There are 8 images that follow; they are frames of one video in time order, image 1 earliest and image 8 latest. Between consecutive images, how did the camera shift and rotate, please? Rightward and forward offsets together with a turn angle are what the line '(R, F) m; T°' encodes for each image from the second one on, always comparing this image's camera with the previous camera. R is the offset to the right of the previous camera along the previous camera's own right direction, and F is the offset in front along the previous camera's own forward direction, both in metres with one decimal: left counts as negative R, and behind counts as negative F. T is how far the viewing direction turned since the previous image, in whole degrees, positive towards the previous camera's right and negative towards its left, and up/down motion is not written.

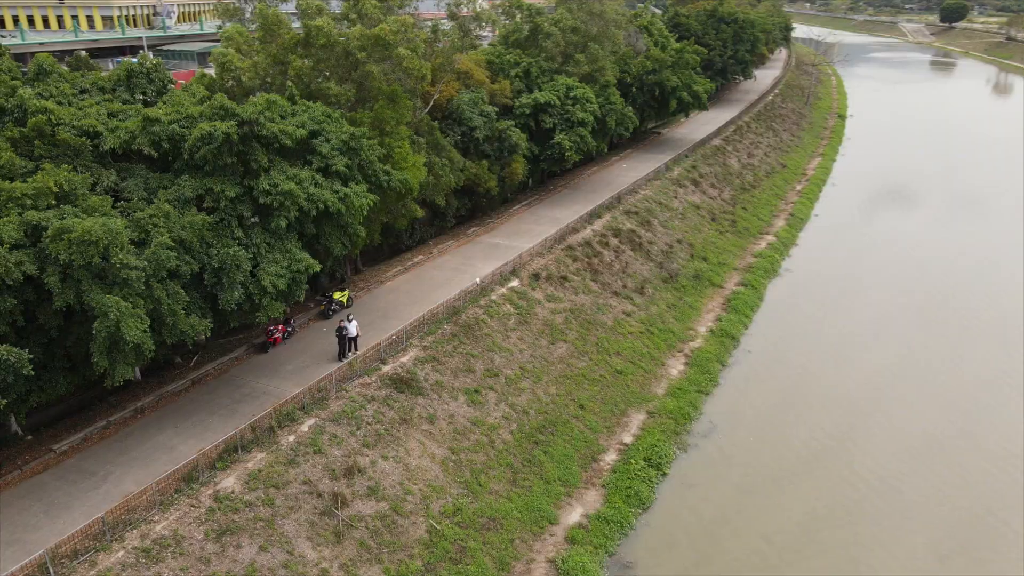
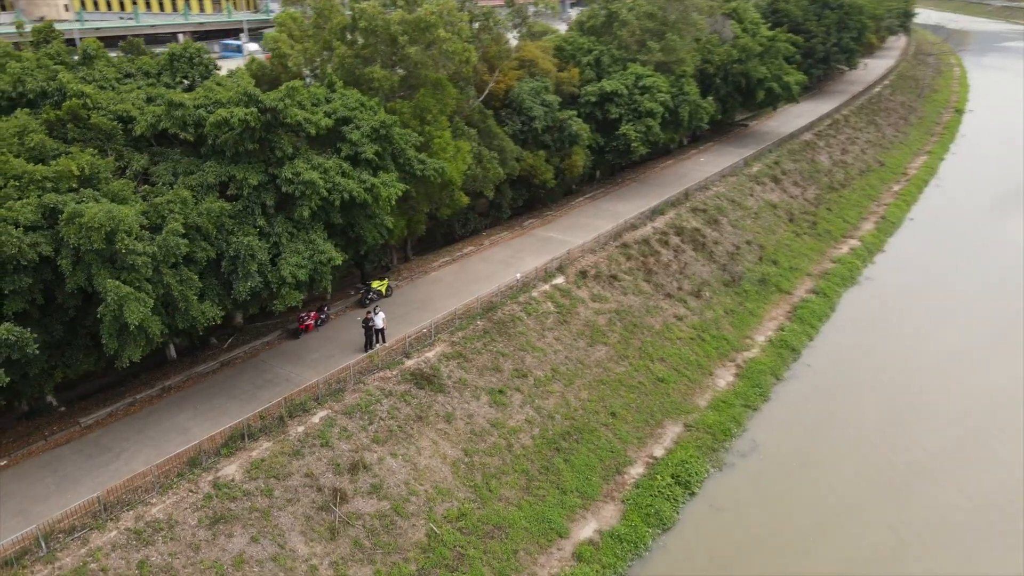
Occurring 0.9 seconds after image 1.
(+1.6, +0.8) m; -7°
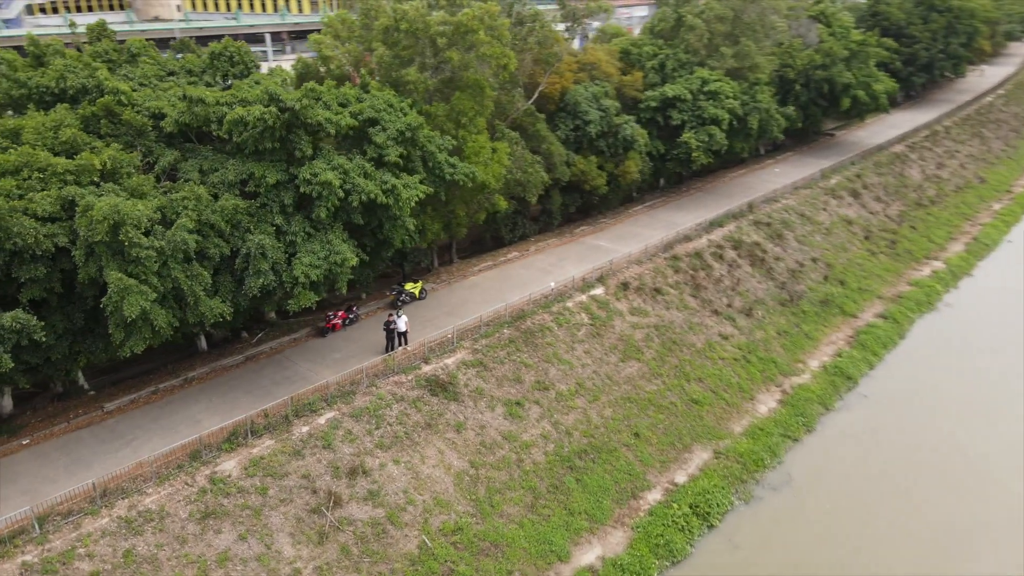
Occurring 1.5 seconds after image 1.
(+1.7, +0.6) m; -7°
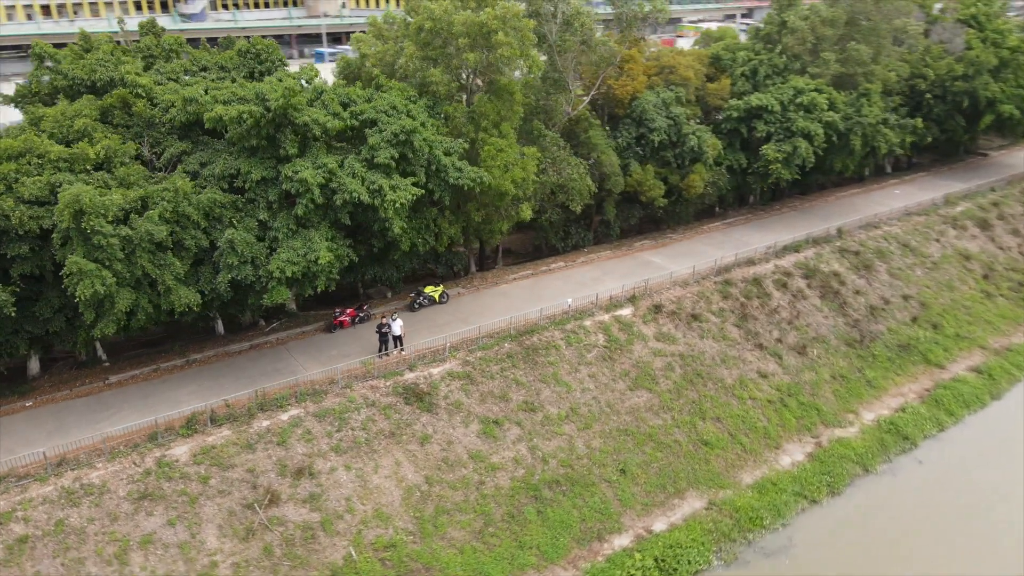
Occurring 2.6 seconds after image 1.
(+4.0, +1.3) m; -12°
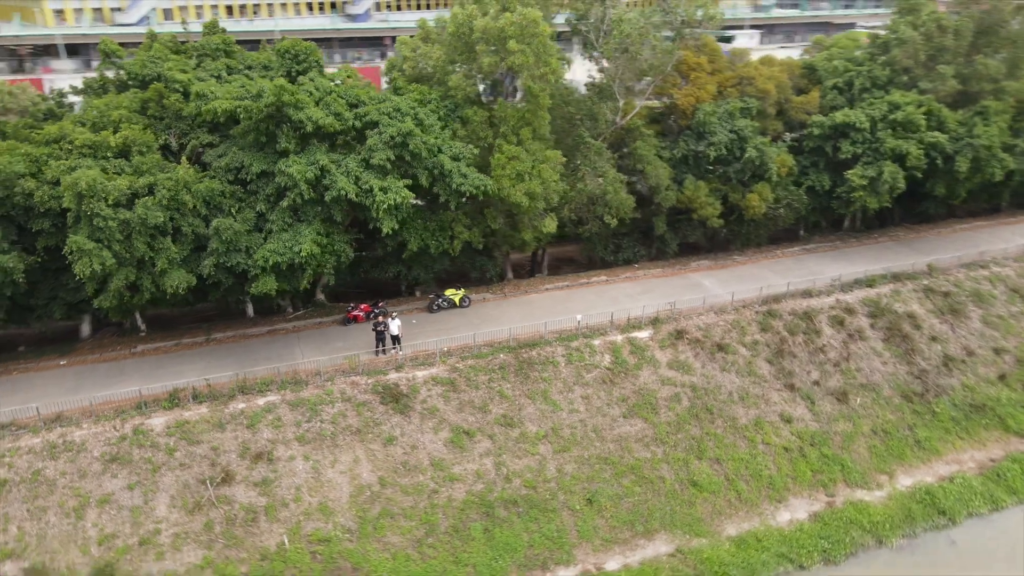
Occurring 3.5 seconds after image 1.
(+4.2, +0.9) m; -12°
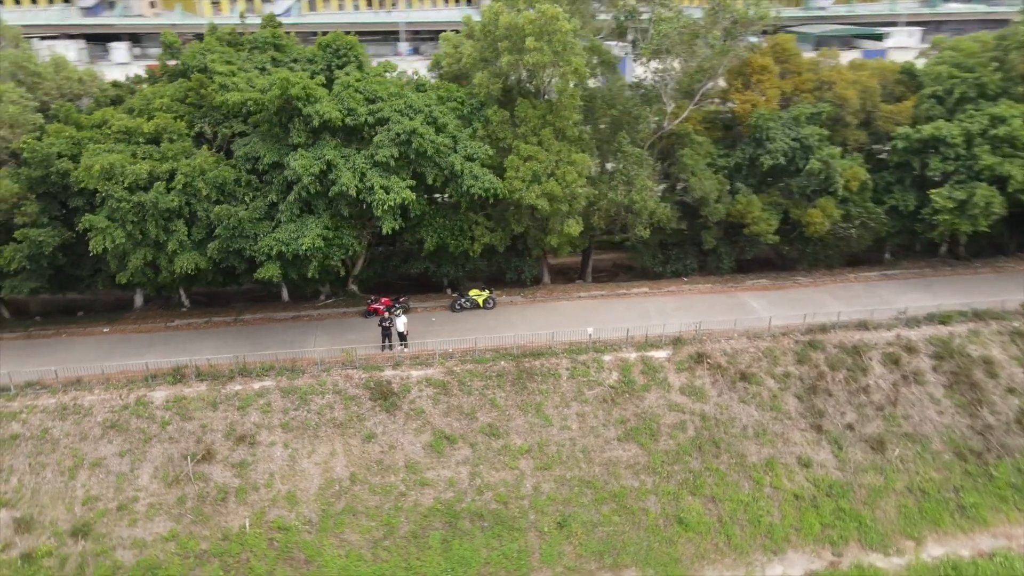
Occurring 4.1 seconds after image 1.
(+3.4, +0.9) m; -11°
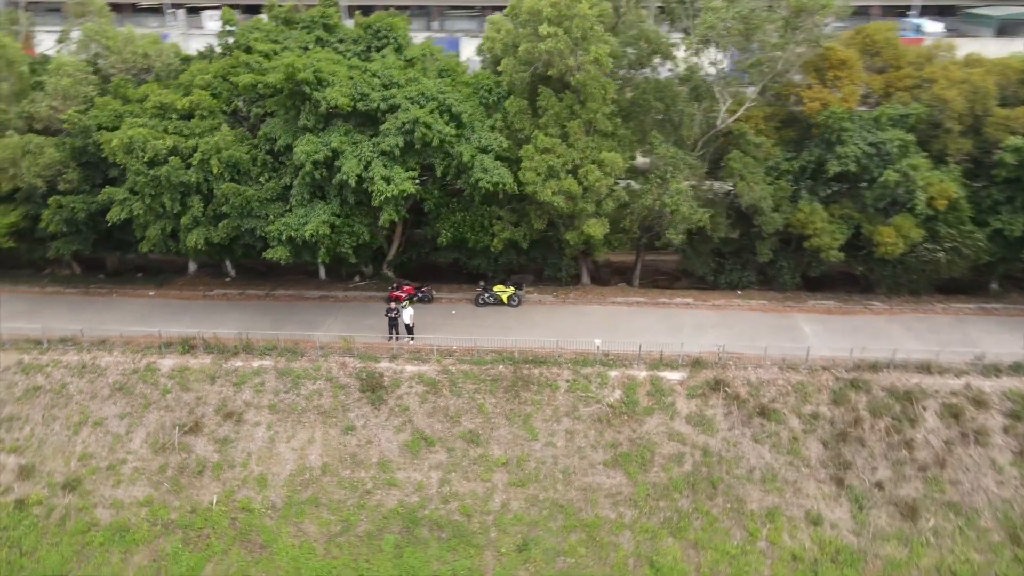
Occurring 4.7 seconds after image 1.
(+3.4, +1.3) m; -11°
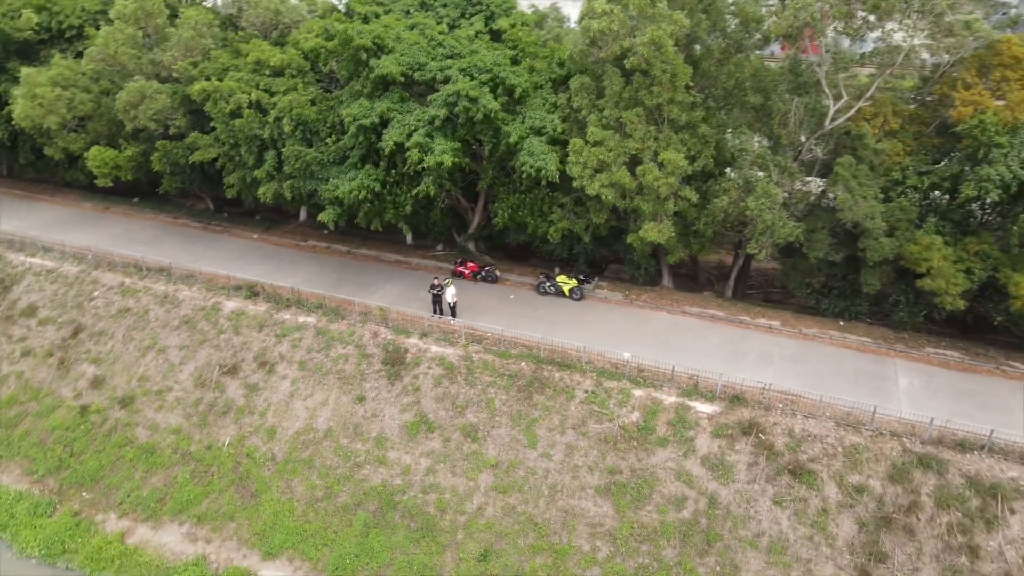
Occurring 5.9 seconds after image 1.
(+4.1, +1.7) m; -16°
